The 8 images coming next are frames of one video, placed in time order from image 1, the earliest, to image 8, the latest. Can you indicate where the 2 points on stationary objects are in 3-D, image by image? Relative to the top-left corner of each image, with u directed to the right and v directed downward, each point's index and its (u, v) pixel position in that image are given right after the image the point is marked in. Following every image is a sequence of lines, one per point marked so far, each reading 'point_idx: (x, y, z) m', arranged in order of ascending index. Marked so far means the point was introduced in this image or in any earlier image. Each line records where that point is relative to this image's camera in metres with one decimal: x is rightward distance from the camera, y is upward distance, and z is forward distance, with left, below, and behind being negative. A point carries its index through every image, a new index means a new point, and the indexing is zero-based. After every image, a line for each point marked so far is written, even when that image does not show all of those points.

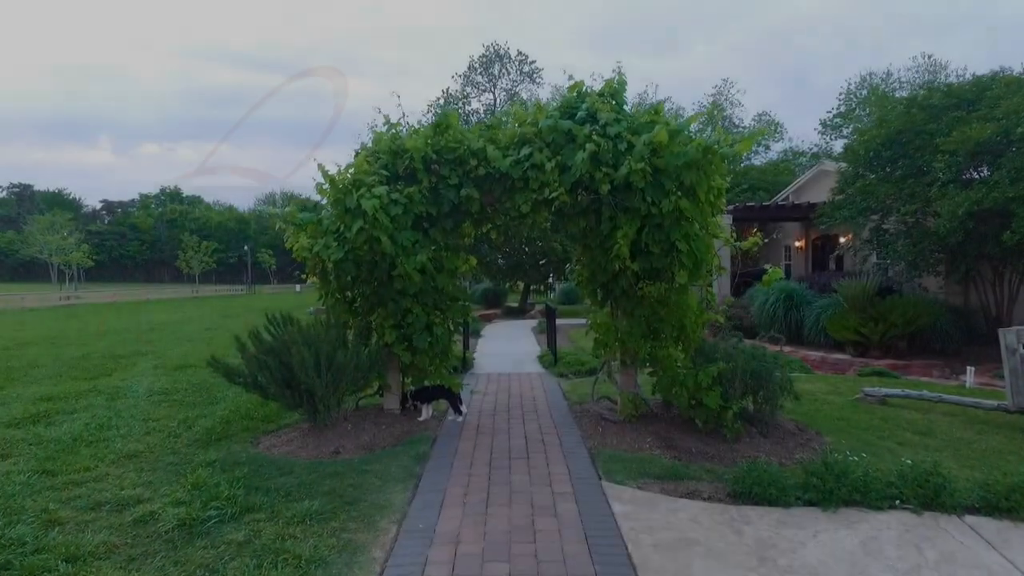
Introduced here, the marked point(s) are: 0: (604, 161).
0: (+1.0, +1.5, +6.1) m
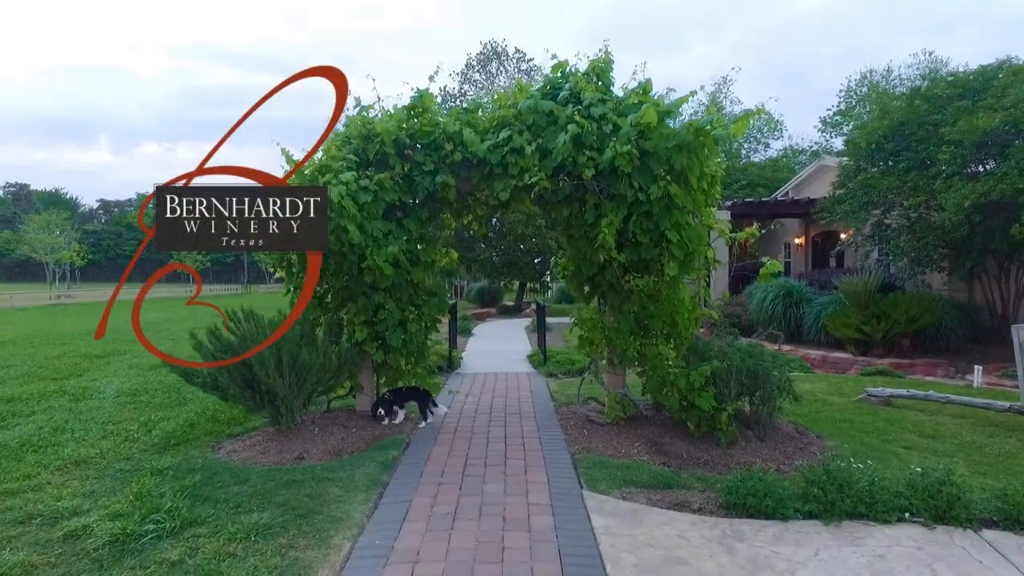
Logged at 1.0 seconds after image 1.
0: (+0.8, +1.5, +5.6) m
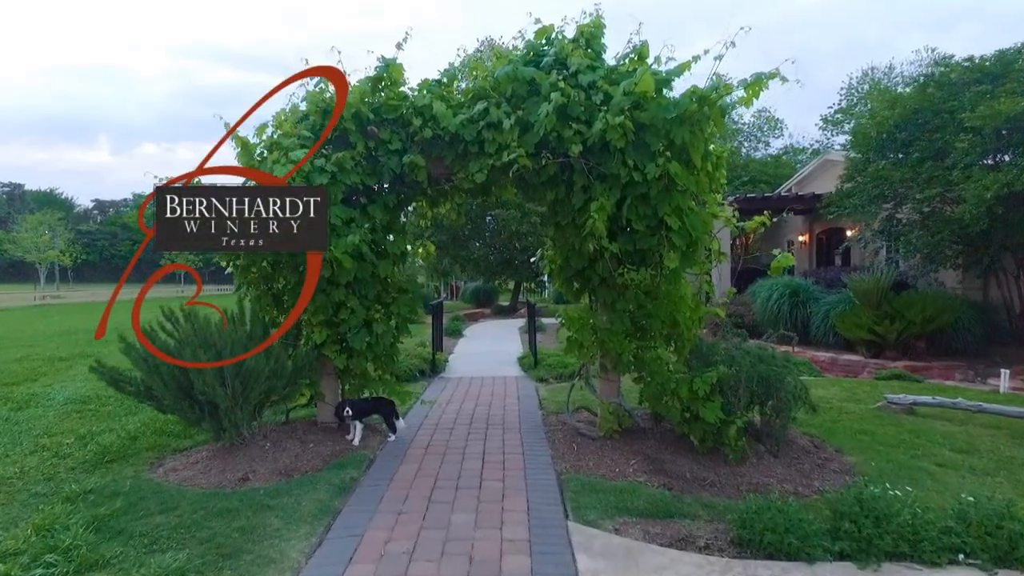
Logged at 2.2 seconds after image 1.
0: (+0.6, +1.6, +4.9) m
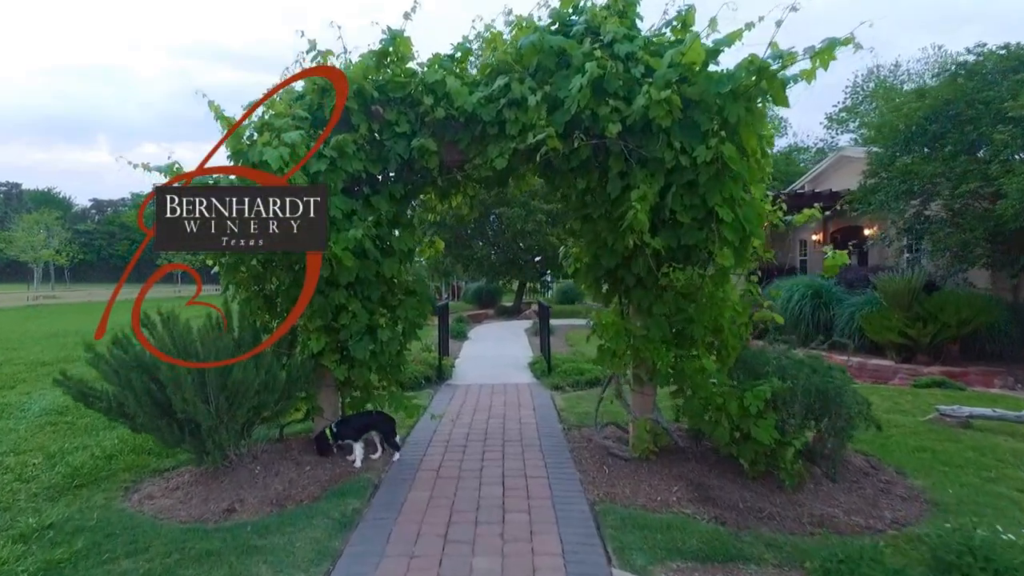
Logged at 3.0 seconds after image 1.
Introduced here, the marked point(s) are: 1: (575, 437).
0: (+0.8, +1.6, +4.2) m
1: (+0.7, -1.7, +6.0) m
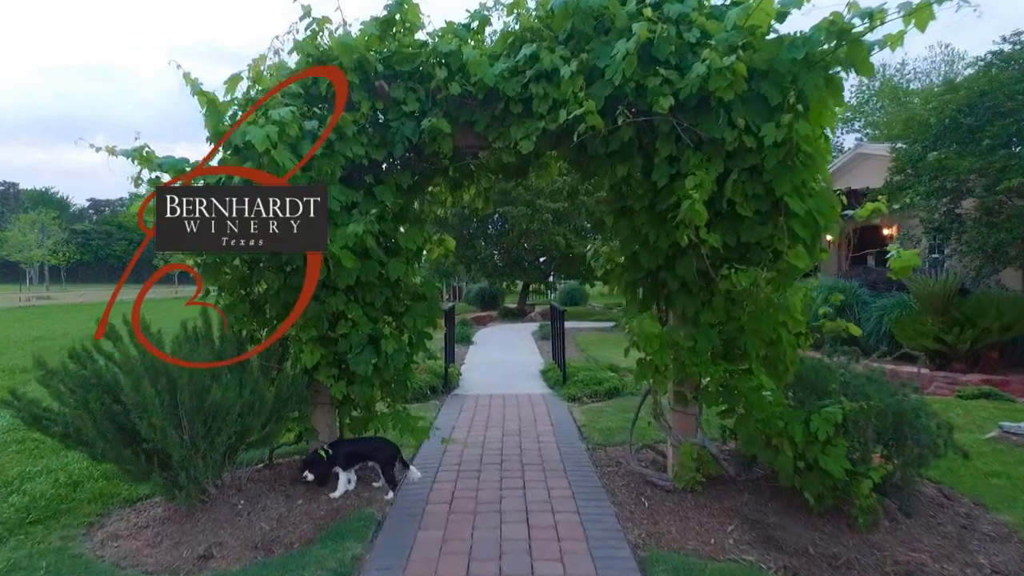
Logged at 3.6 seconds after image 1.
0: (+1.0, +1.5, +3.5) m
1: (+0.9, -1.7, +5.3) m
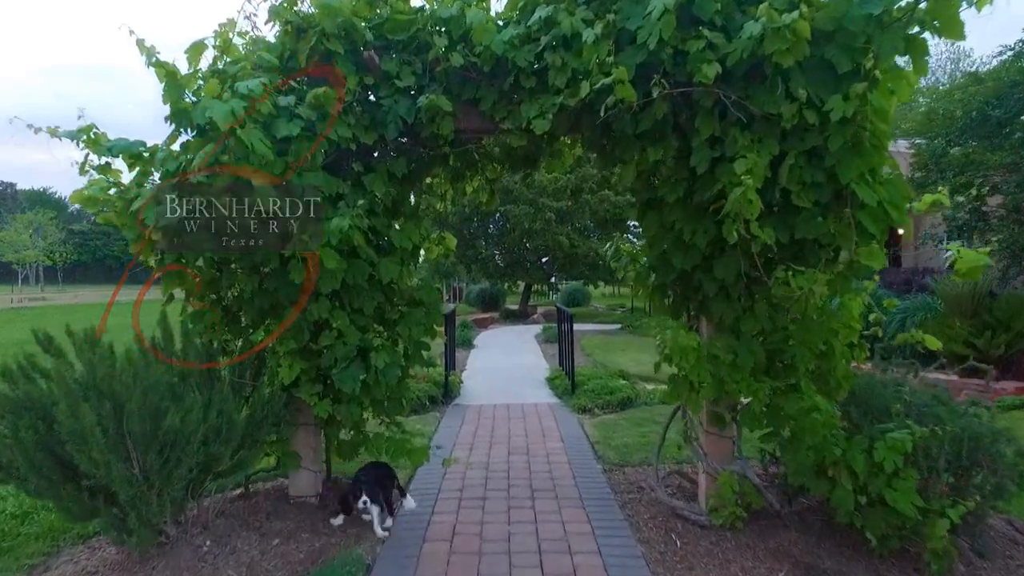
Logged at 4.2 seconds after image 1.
0: (+1.1, +1.5, +3.0) m
1: (+1.0, -1.8, +4.7) m
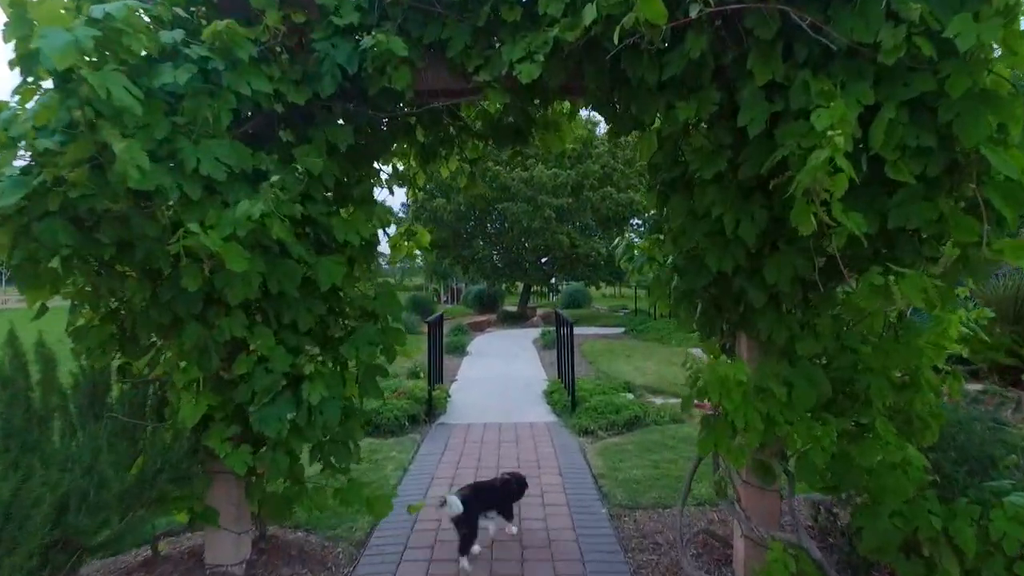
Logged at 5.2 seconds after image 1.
0: (+1.0, +1.5, +2.0) m
1: (+0.9, -1.8, +3.8) m
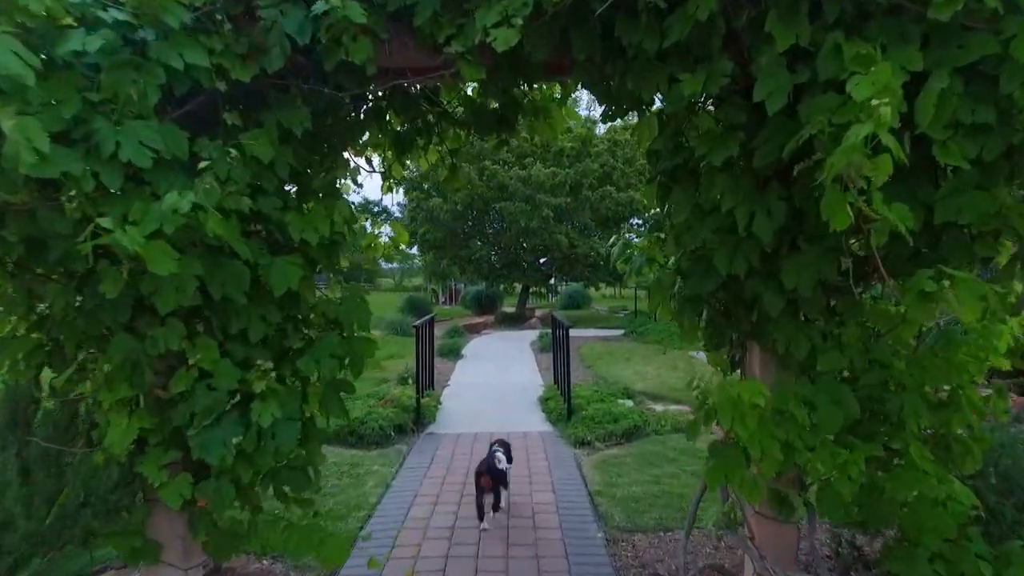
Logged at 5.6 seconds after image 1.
0: (+0.9, +1.4, +1.7) m
1: (+0.8, -1.8, +3.4) m
